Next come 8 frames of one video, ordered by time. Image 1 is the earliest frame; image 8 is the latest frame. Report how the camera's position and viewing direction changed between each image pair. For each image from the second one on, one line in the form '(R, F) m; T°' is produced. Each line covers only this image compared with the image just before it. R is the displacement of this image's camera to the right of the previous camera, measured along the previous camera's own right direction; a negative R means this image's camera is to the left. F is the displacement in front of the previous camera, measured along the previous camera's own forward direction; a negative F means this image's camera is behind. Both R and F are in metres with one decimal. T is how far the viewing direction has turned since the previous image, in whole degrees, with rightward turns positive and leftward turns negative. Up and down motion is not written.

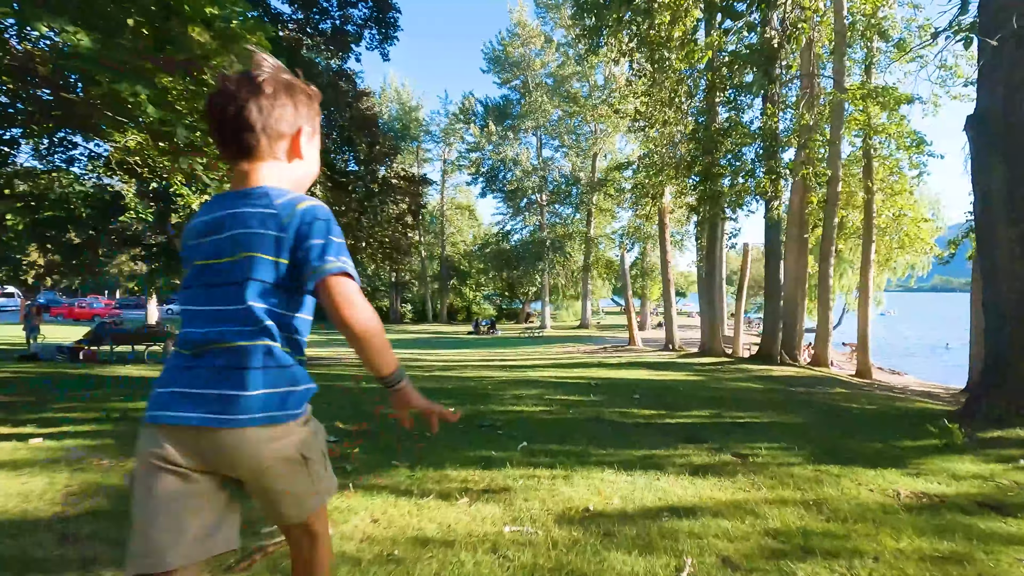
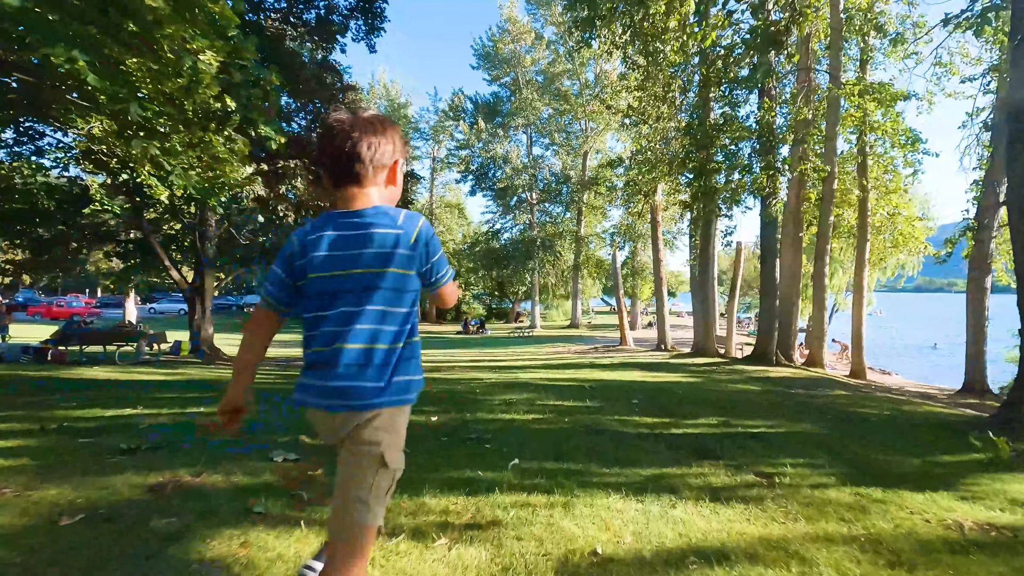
(0.0, +0.5) m; +1°
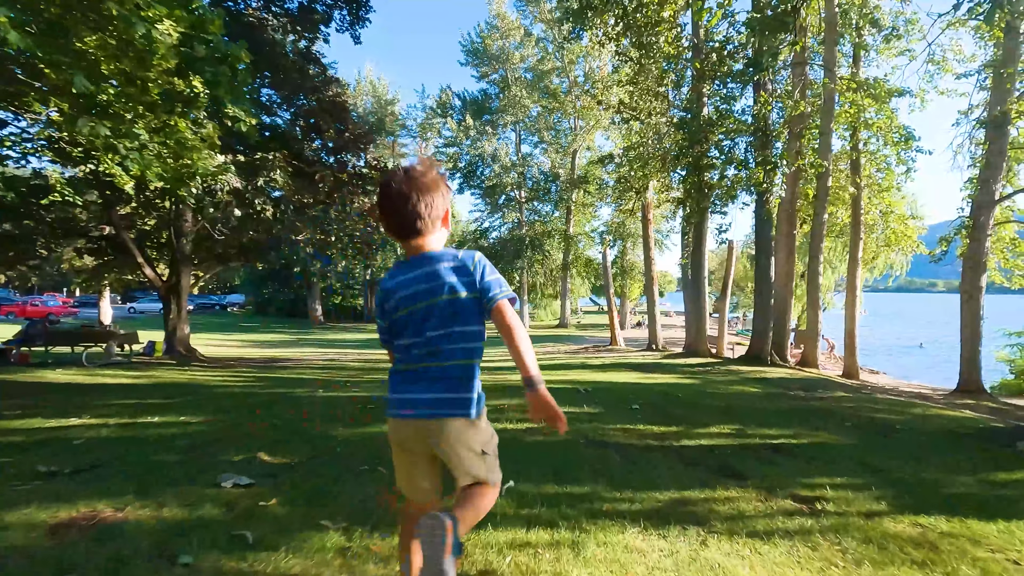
(0.0, +0.5) m; +1°
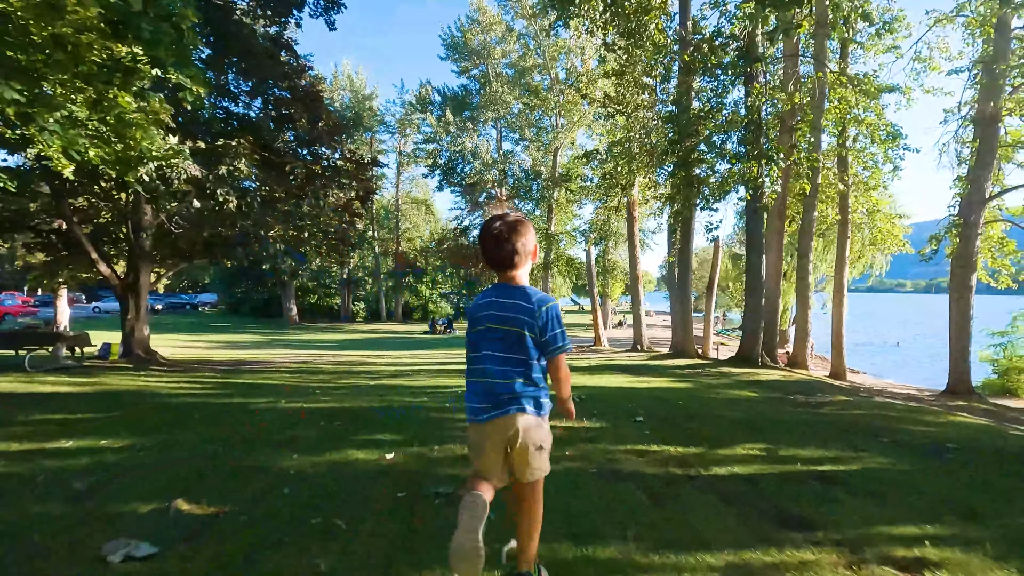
(-0.1, +0.7) m; +2°
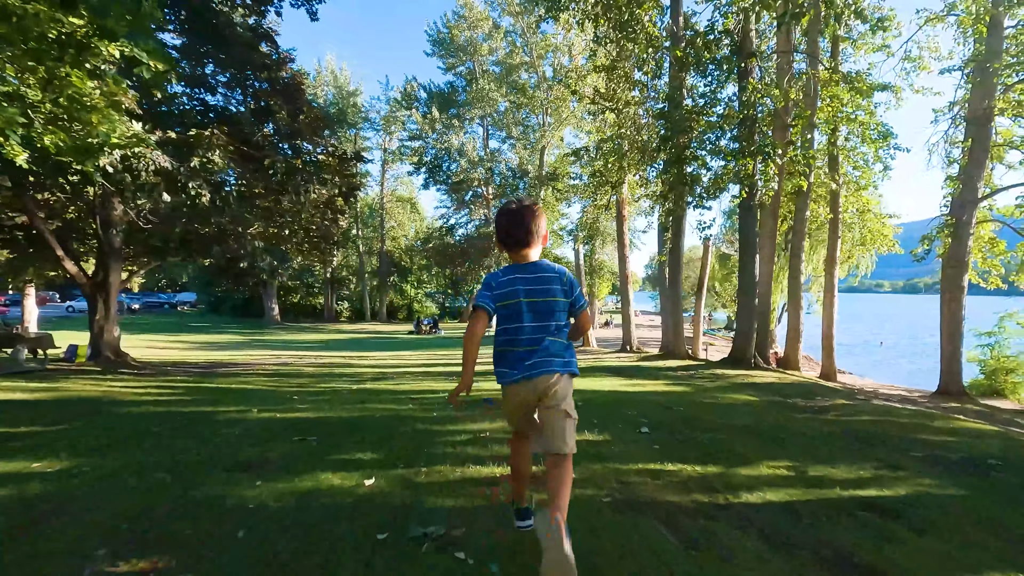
(-0.1, +0.4) m; +2°
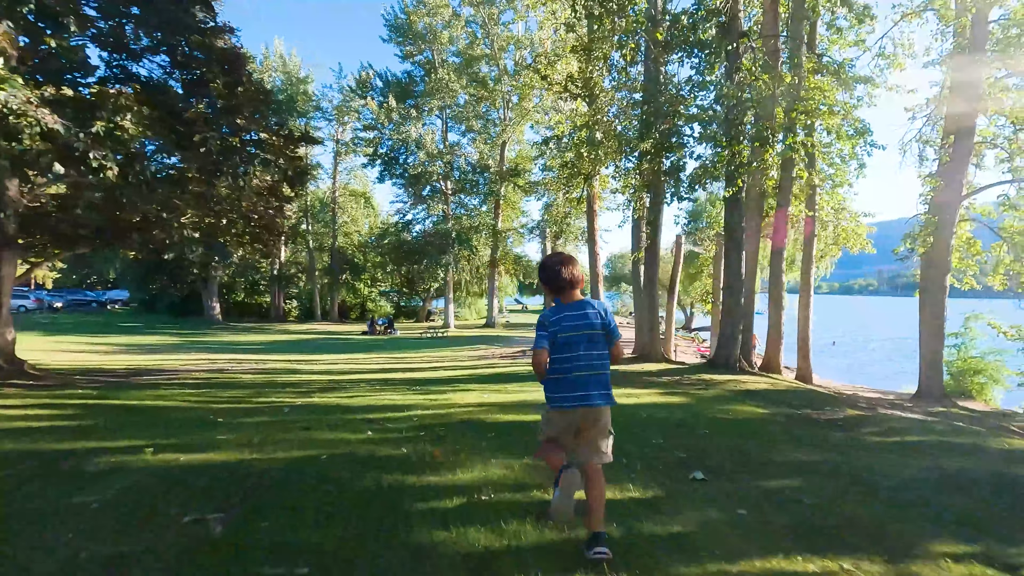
(-0.3, +1.3) m; +5°
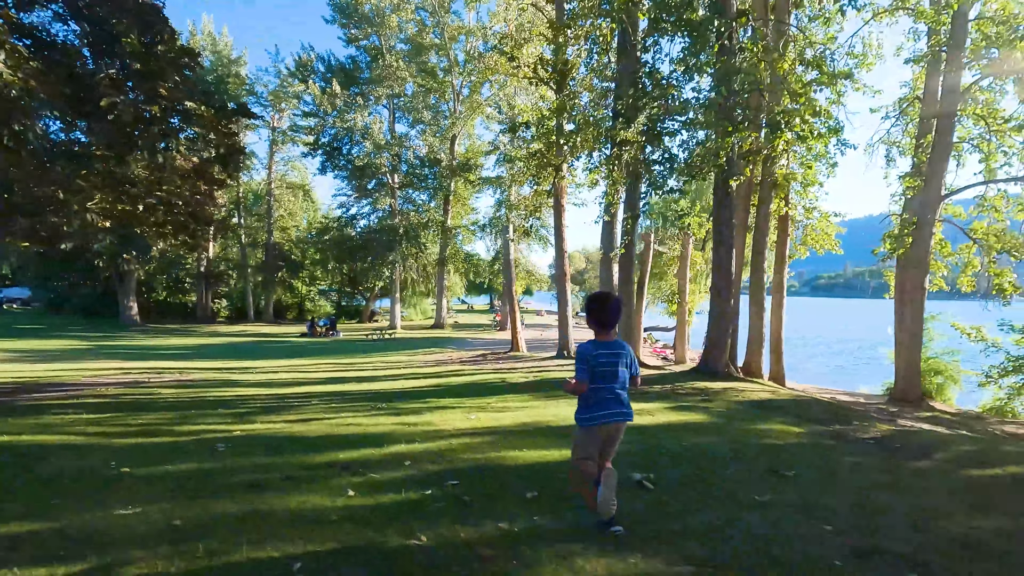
(-0.7, +1.4) m; +6°
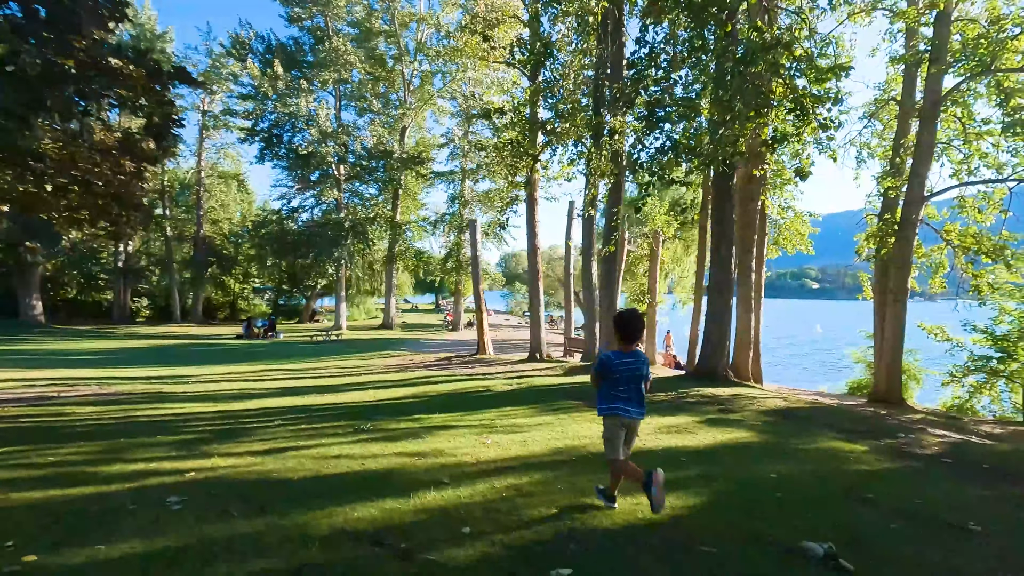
(-0.9, +1.2) m; +6°
